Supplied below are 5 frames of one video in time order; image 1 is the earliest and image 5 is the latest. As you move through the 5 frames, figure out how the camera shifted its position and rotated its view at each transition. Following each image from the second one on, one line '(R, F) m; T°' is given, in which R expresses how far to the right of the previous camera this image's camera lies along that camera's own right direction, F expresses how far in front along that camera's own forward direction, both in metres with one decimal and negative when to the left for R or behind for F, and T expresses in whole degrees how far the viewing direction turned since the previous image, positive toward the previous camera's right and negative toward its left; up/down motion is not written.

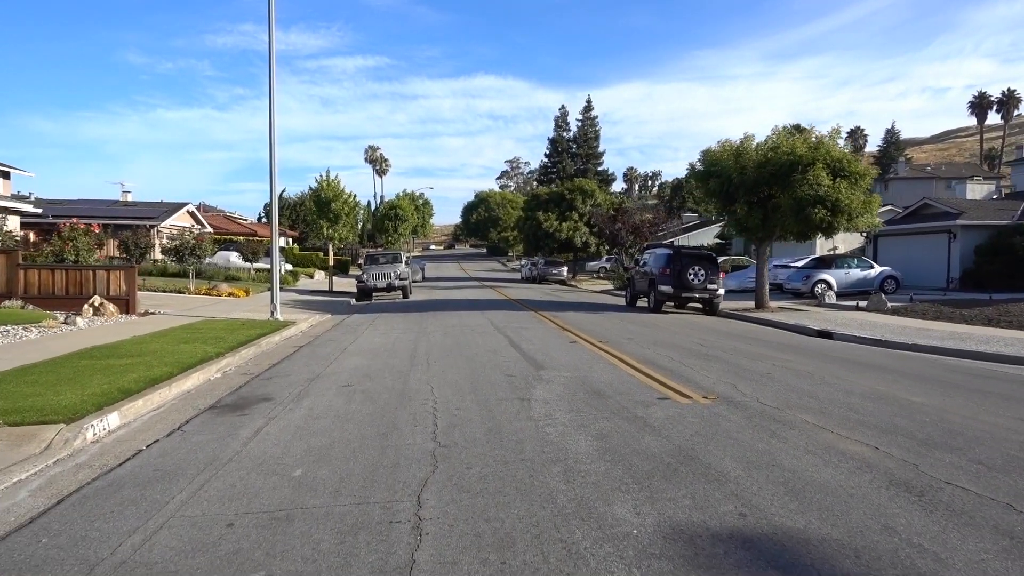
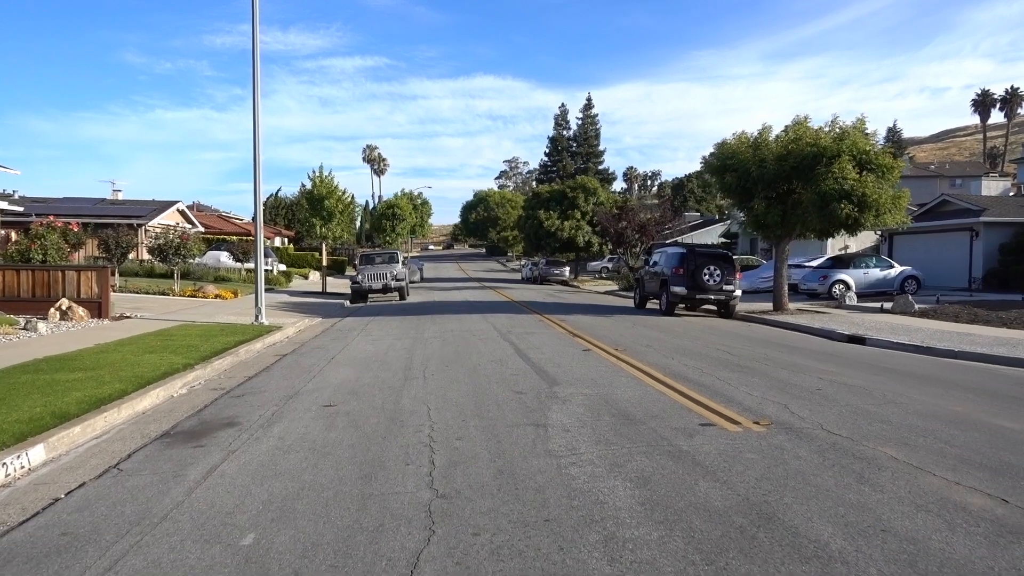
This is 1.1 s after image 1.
(-0.2, +1.7) m; 0°
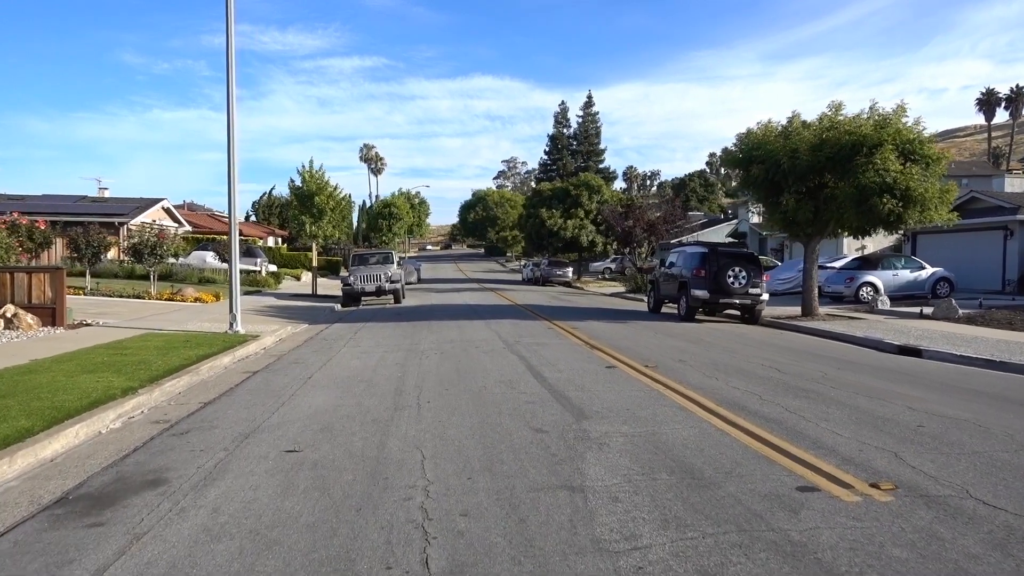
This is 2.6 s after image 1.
(-0.3, +2.3) m; 0°
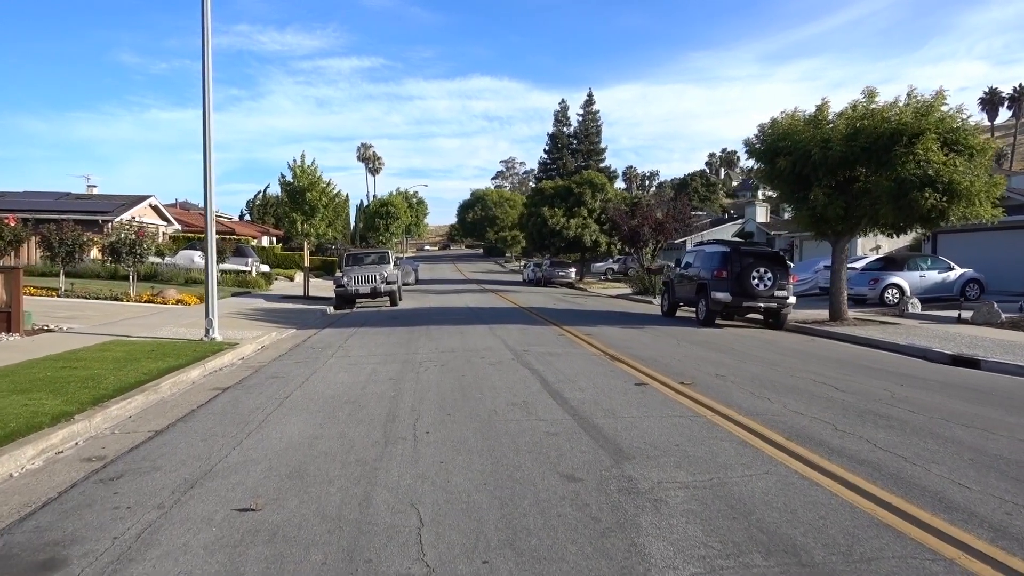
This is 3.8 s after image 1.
(-0.3, +1.9) m; 0°
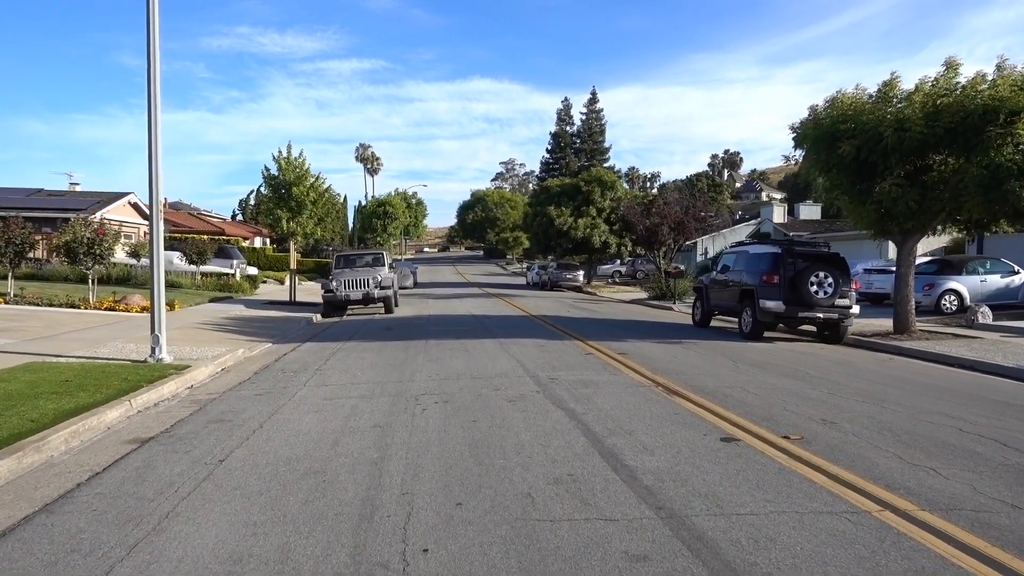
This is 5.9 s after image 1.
(-0.5, +3.2) m; 0°
